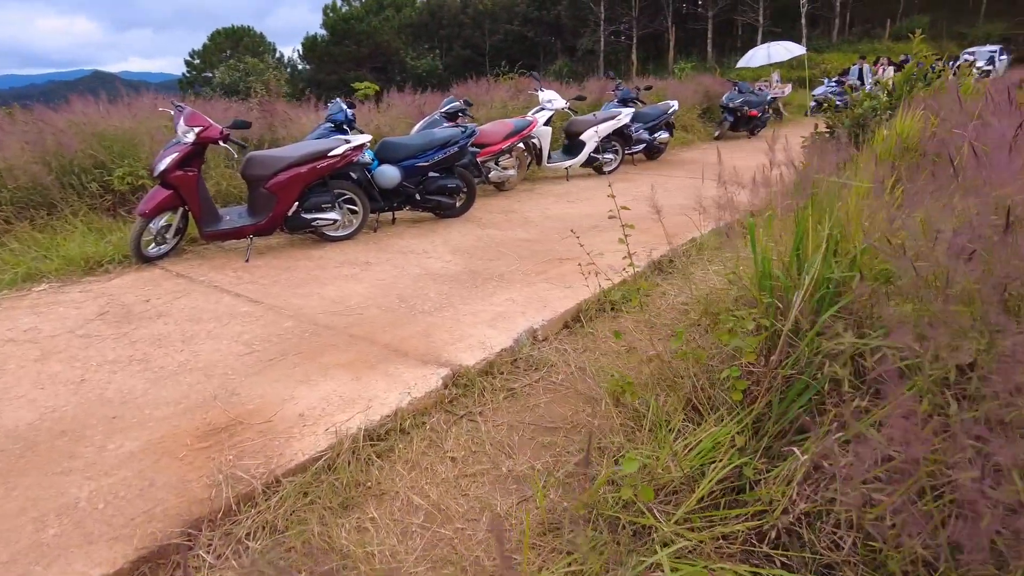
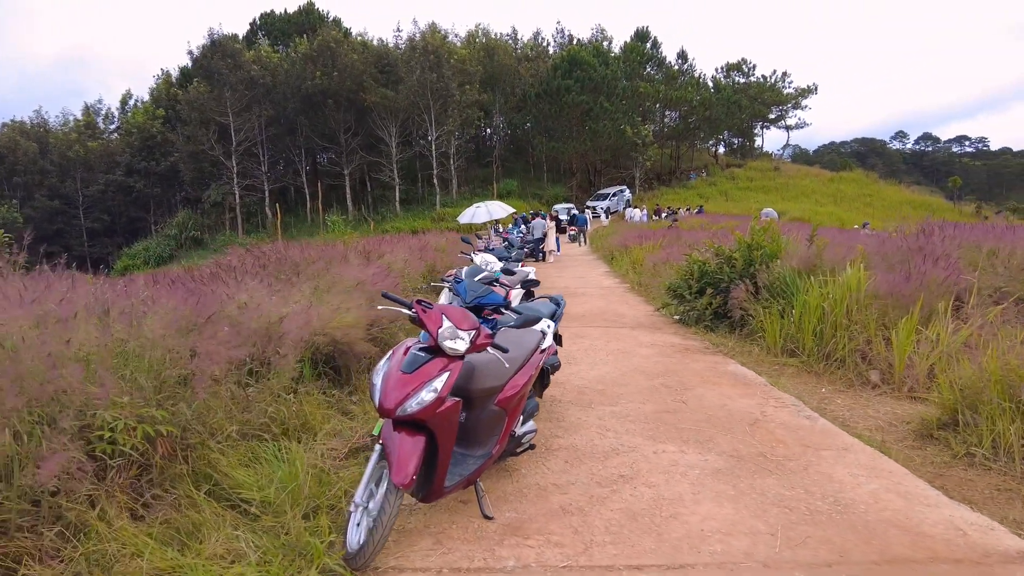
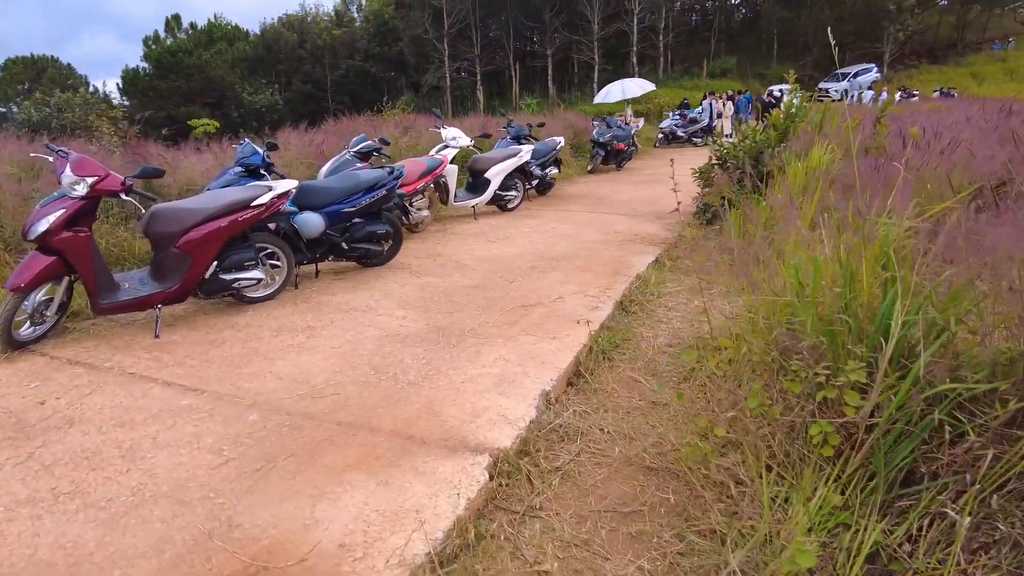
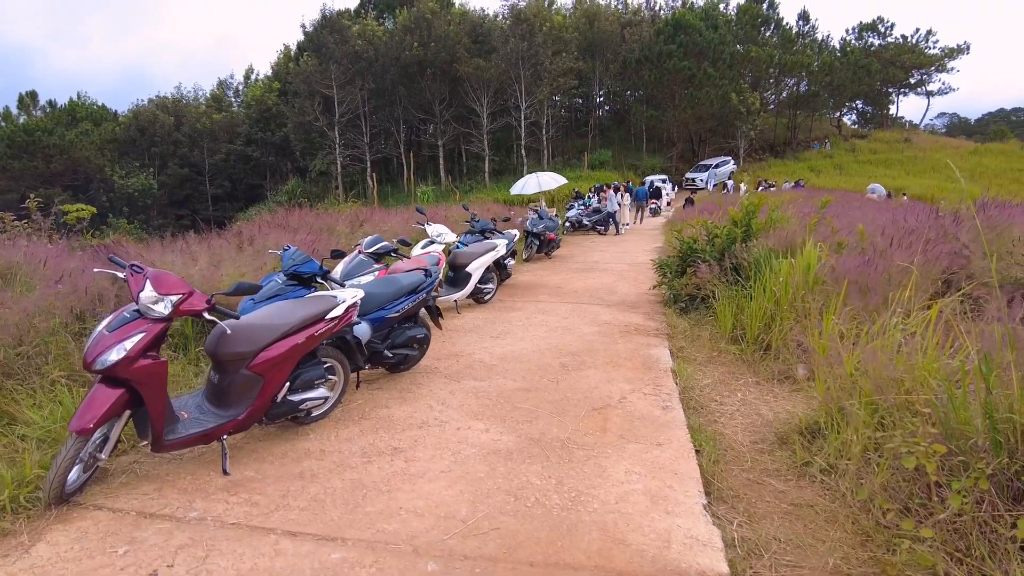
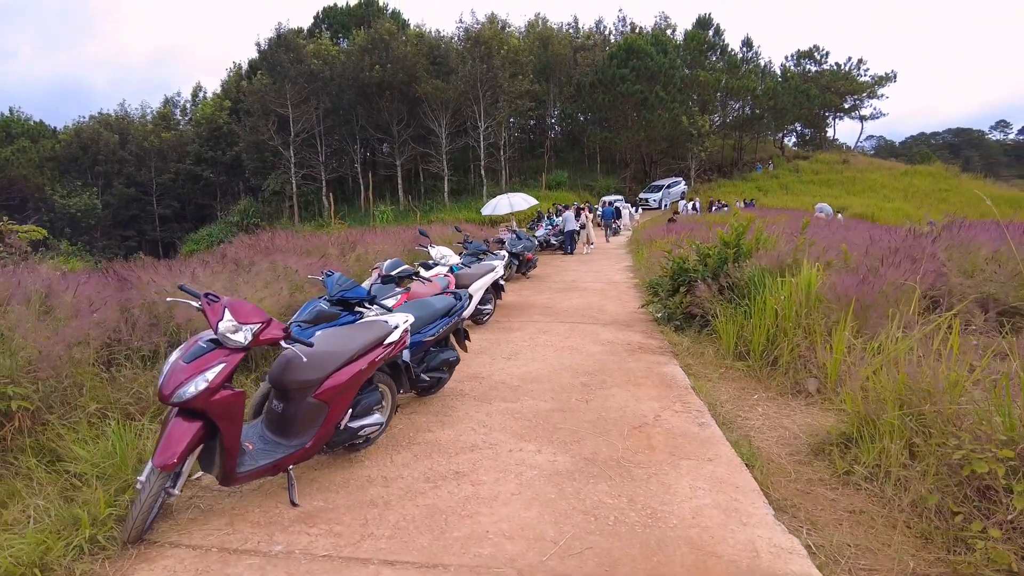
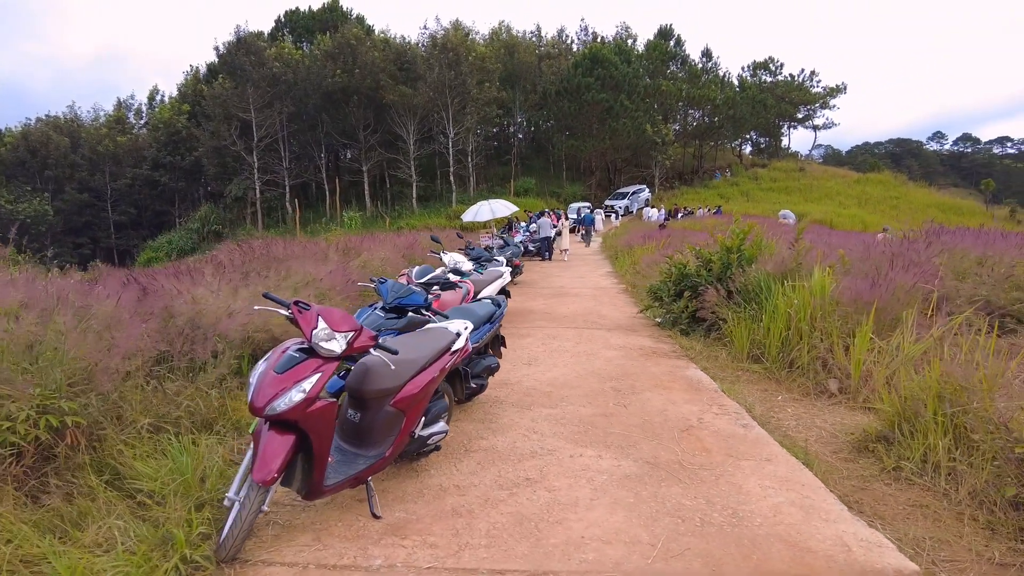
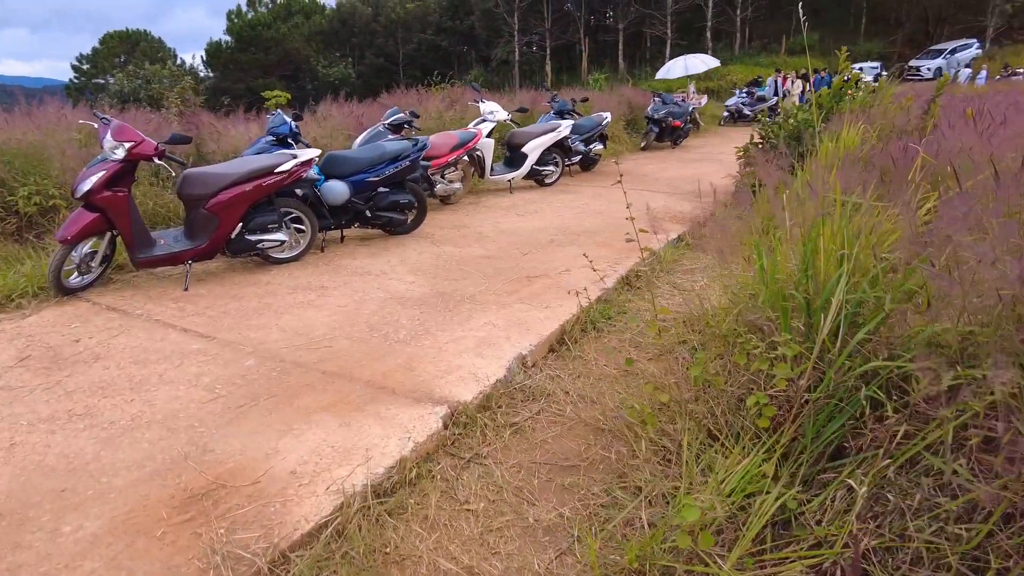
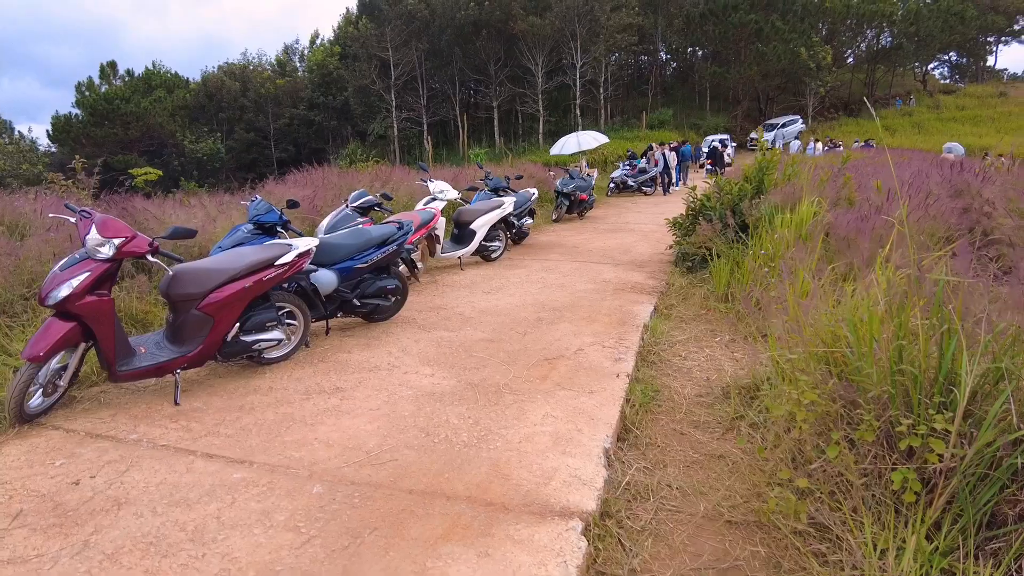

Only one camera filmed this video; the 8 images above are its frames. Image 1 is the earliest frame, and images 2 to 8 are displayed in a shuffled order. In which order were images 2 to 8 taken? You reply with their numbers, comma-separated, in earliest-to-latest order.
7, 3, 8, 4, 5, 6, 2
